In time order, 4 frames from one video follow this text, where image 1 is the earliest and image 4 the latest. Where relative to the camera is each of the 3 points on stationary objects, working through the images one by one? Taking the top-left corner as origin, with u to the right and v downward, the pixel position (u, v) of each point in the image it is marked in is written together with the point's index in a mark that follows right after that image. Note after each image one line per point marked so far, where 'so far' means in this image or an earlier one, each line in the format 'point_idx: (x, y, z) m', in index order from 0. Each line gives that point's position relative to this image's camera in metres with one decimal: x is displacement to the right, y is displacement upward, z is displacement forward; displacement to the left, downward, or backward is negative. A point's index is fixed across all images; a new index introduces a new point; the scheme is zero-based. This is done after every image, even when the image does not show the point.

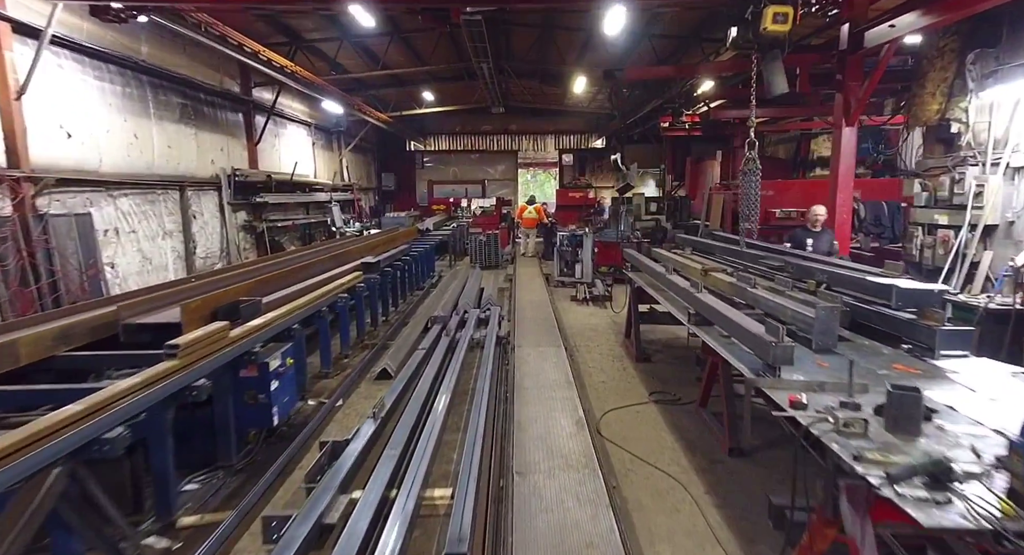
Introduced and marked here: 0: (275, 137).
0: (-3.8, +2.2, +7.0) m
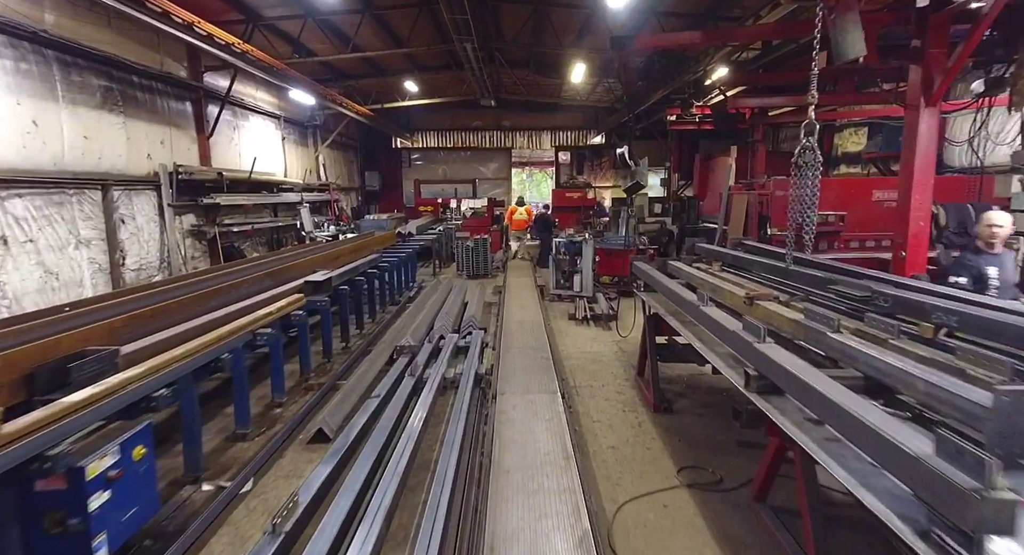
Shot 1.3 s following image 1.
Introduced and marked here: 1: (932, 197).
0: (-4.0, +2.1, +6.2) m
1: (+2.6, +0.5, +2.7) m
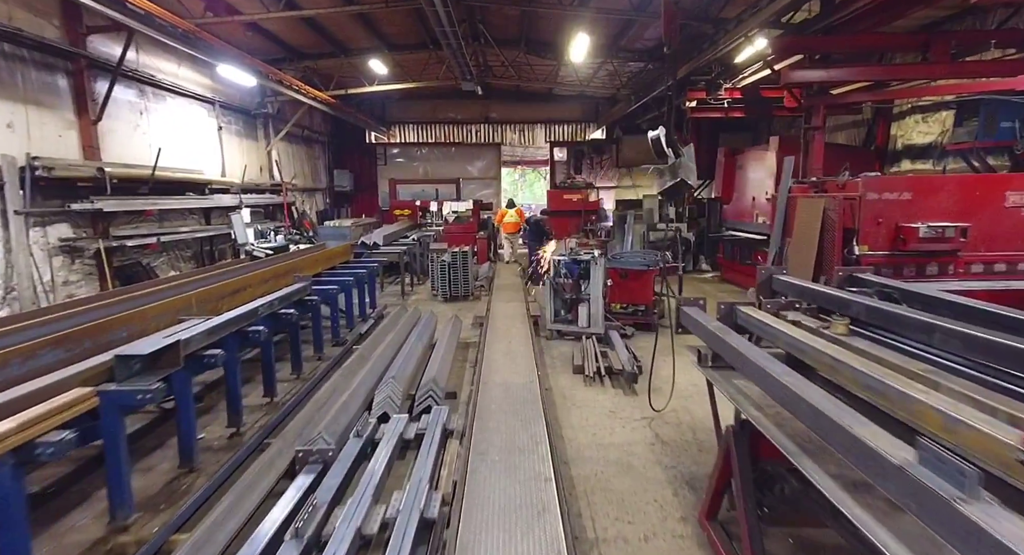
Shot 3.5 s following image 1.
0: (-4.1, +1.8, +4.9) m
1: (+2.5, +0.2, +1.4) m
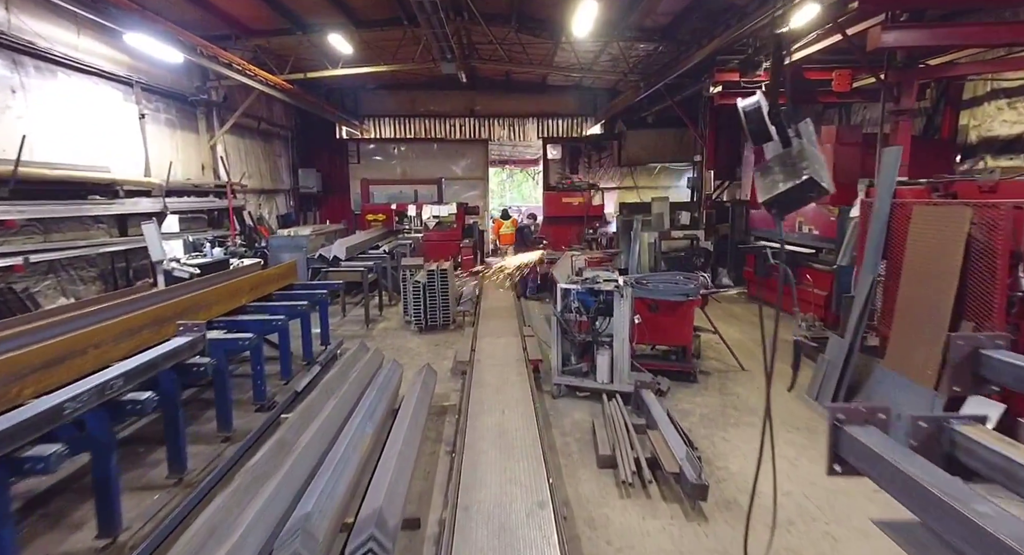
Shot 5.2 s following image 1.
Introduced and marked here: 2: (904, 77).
0: (-4.2, +1.5, +3.7) m
1: (+2.5, 0.0, +0.4) m
2: (+2.9, +1.5, +3.2) m
